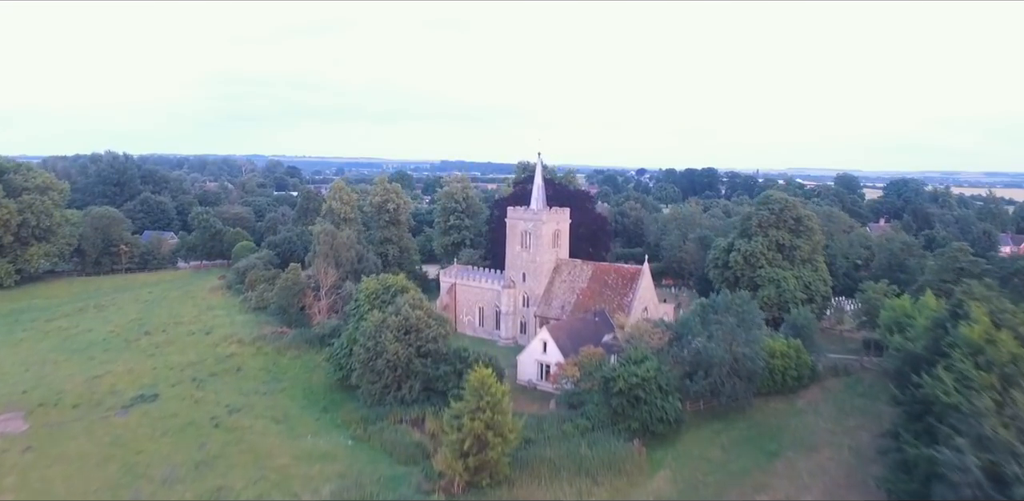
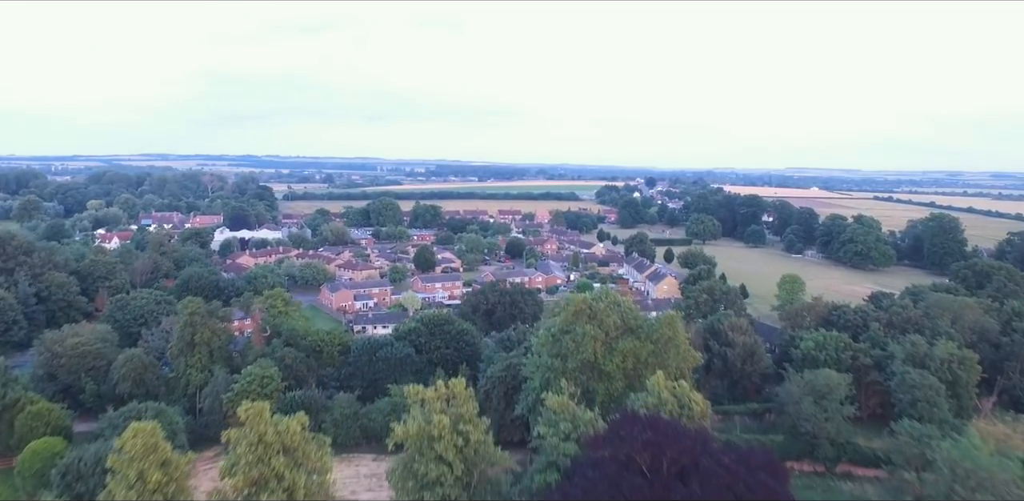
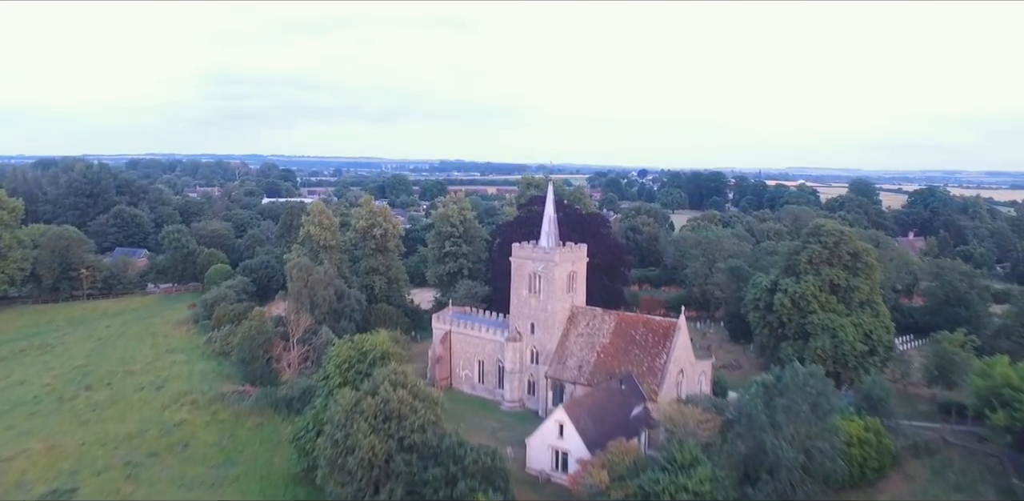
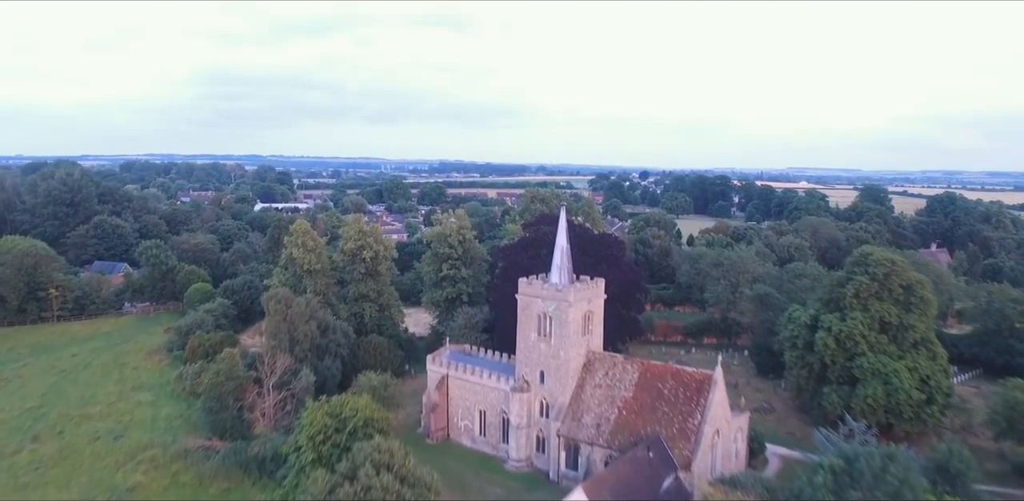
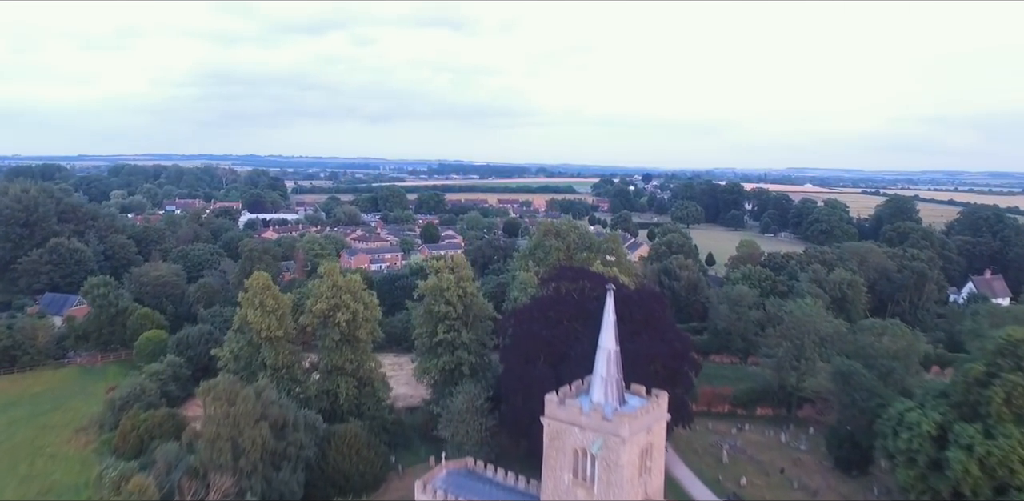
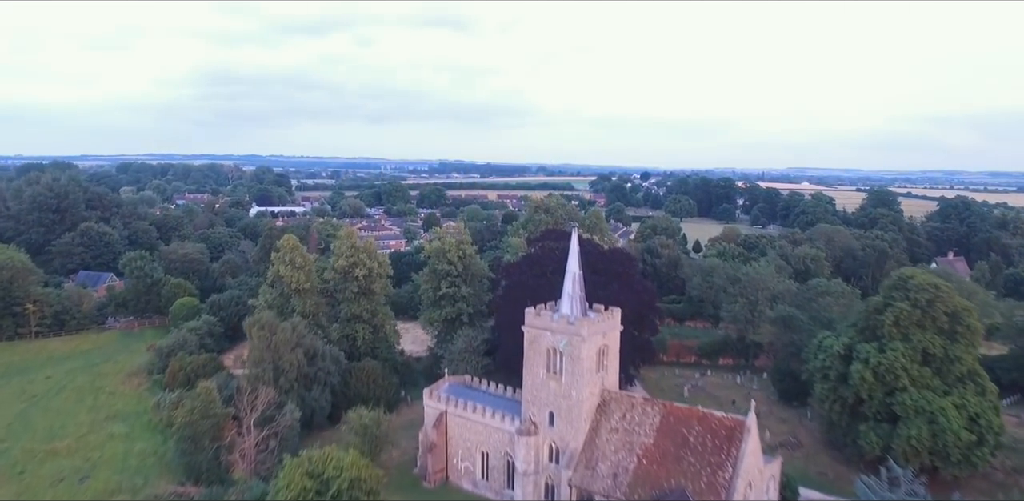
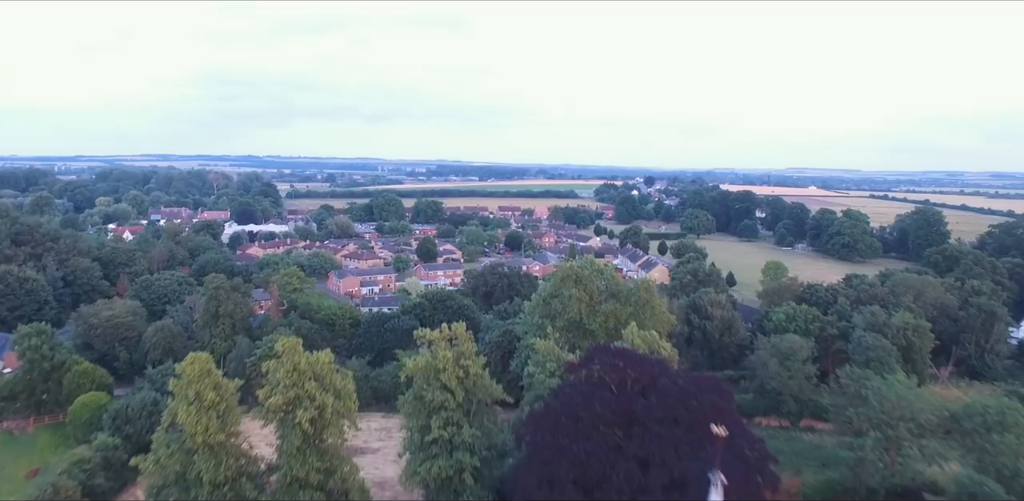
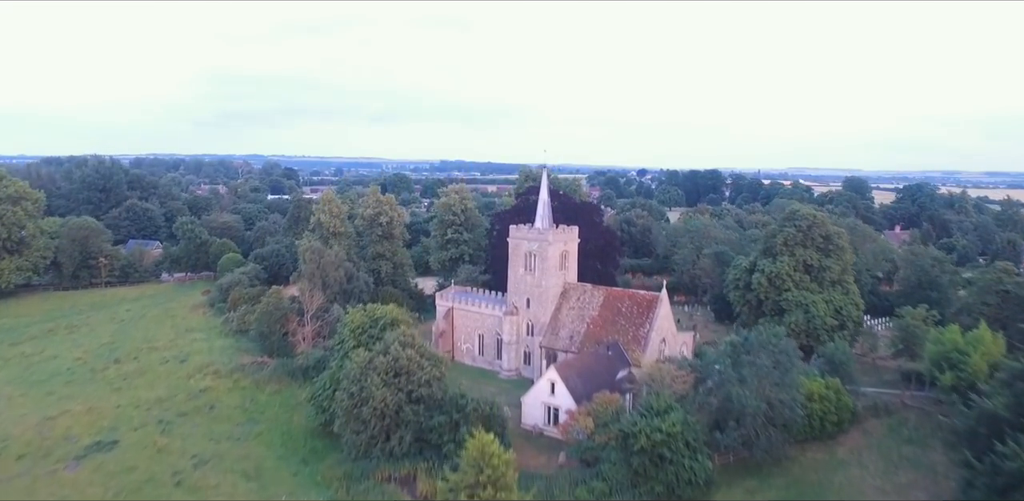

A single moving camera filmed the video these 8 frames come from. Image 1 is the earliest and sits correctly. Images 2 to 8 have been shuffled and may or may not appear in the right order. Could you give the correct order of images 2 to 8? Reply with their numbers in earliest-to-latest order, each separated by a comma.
8, 3, 4, 6, 5, 7, 2
